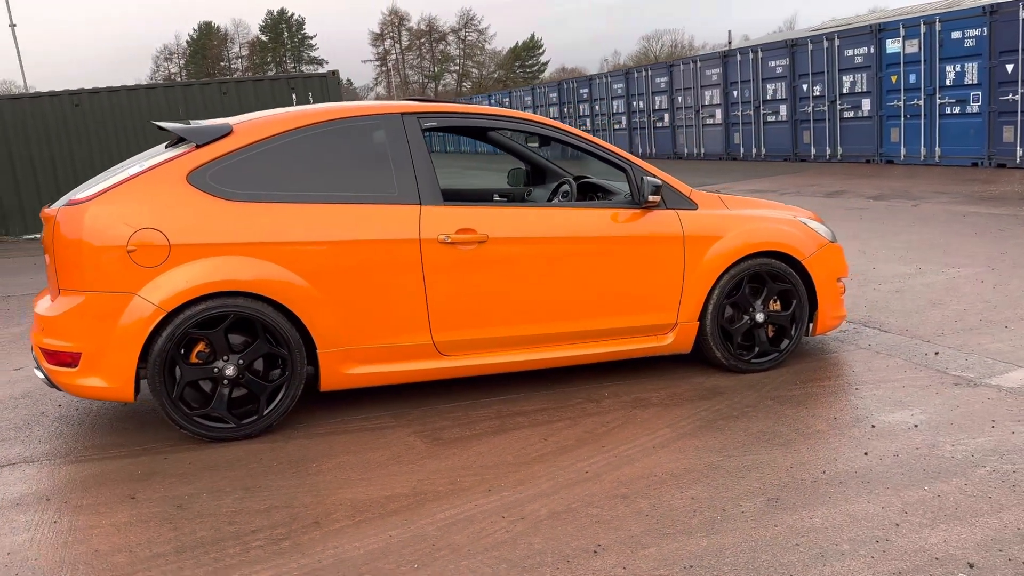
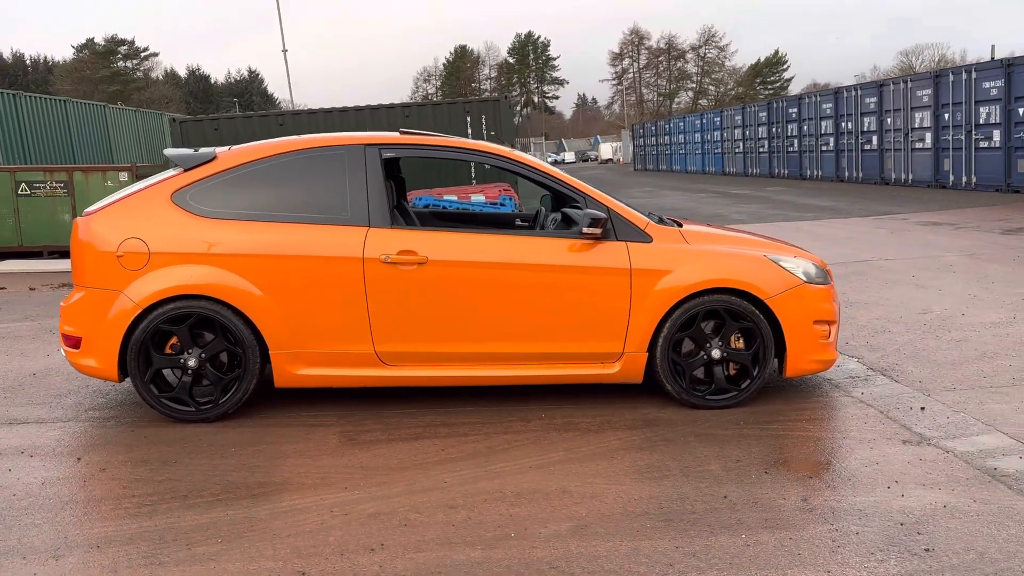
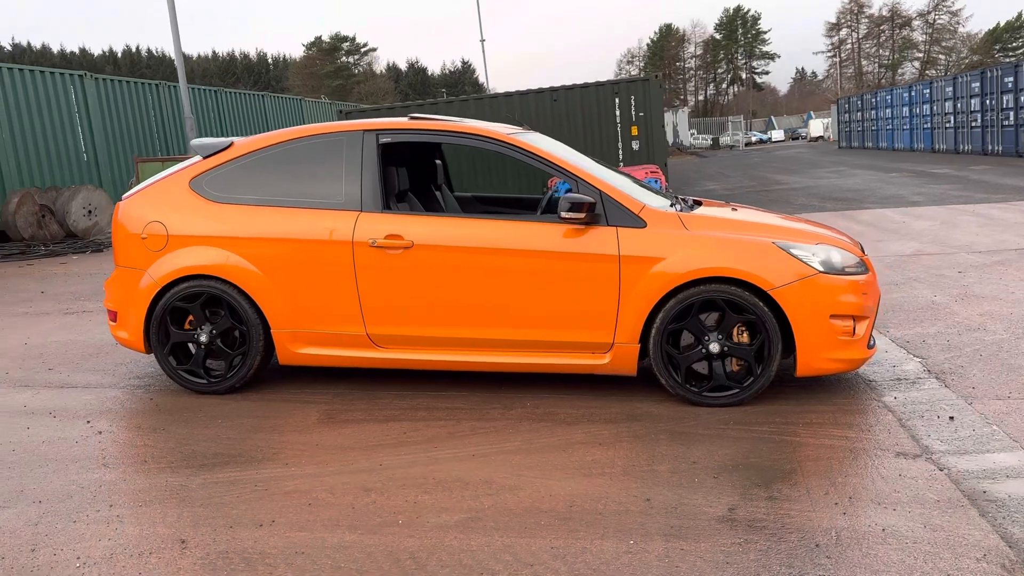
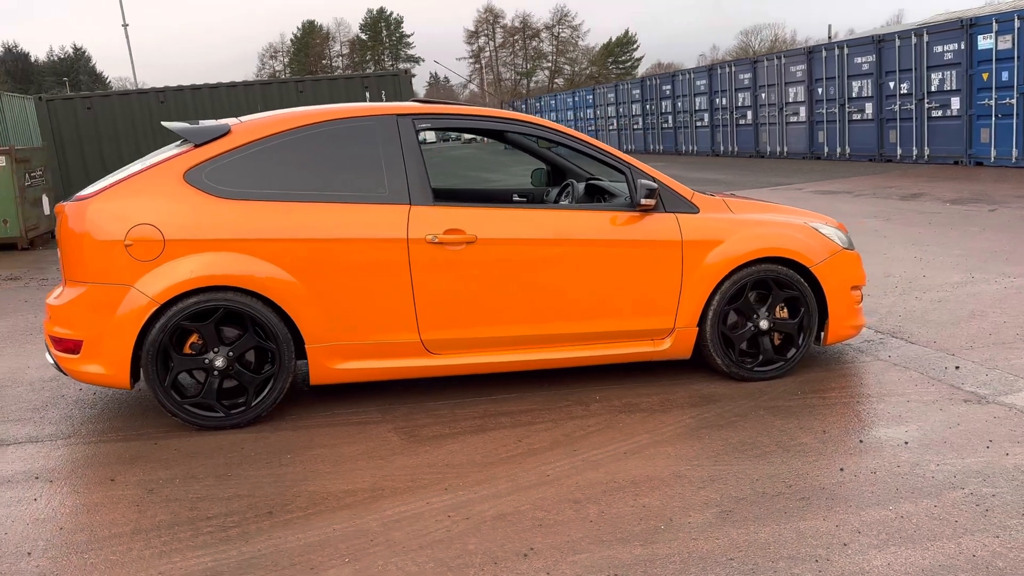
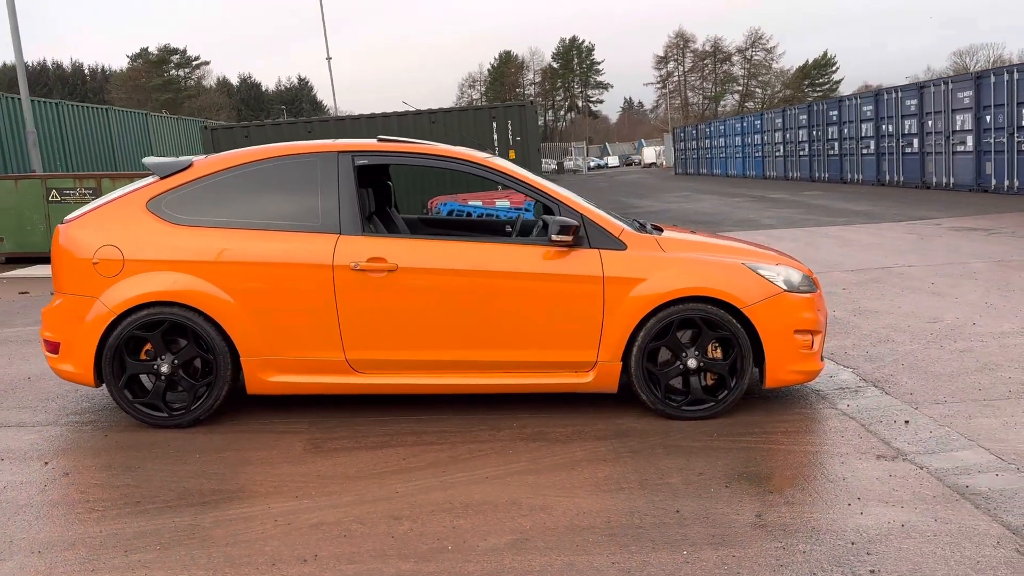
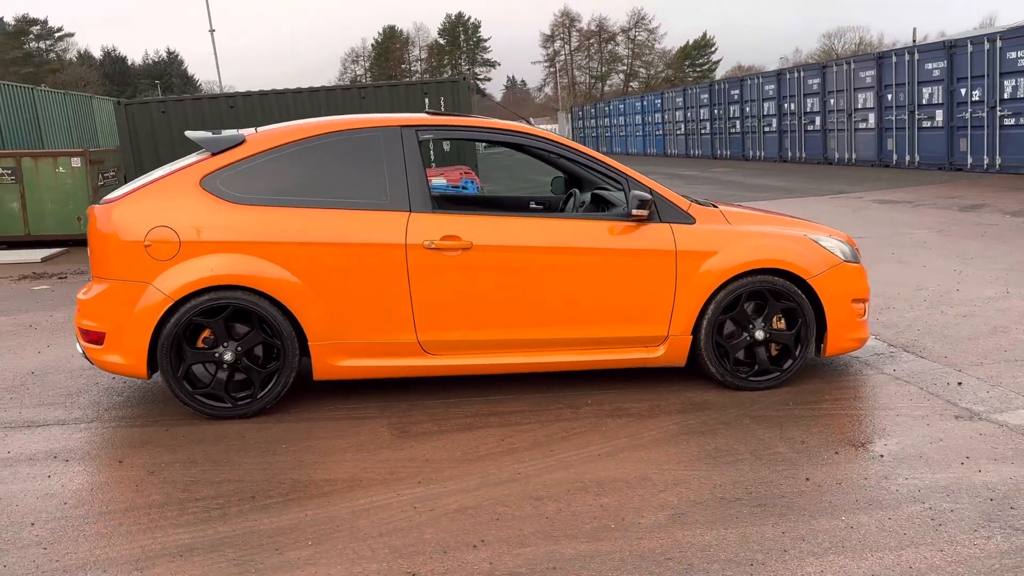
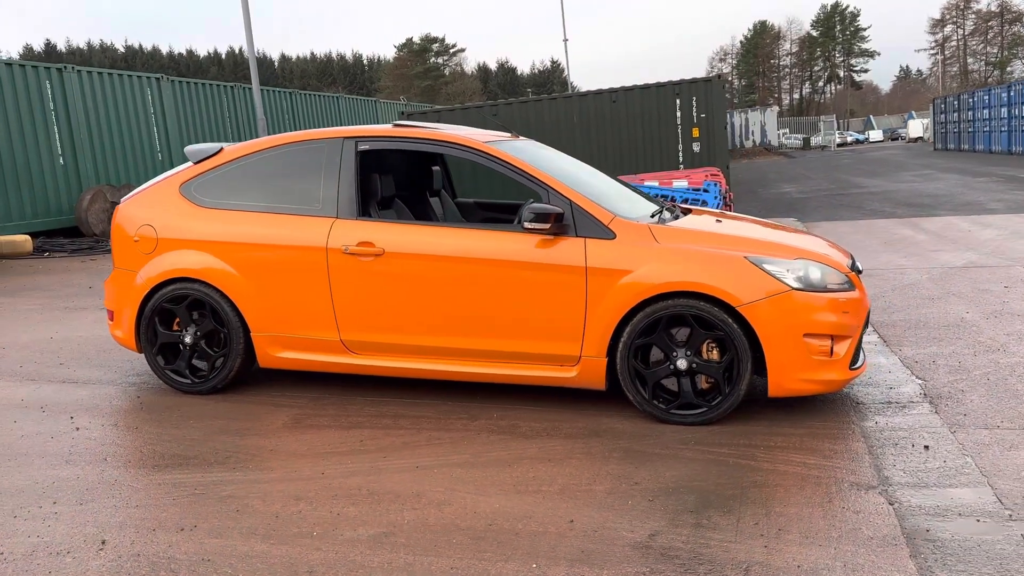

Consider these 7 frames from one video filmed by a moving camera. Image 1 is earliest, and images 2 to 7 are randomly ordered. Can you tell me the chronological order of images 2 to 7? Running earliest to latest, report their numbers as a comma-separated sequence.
4, 6, 2, 5, 3, 7
